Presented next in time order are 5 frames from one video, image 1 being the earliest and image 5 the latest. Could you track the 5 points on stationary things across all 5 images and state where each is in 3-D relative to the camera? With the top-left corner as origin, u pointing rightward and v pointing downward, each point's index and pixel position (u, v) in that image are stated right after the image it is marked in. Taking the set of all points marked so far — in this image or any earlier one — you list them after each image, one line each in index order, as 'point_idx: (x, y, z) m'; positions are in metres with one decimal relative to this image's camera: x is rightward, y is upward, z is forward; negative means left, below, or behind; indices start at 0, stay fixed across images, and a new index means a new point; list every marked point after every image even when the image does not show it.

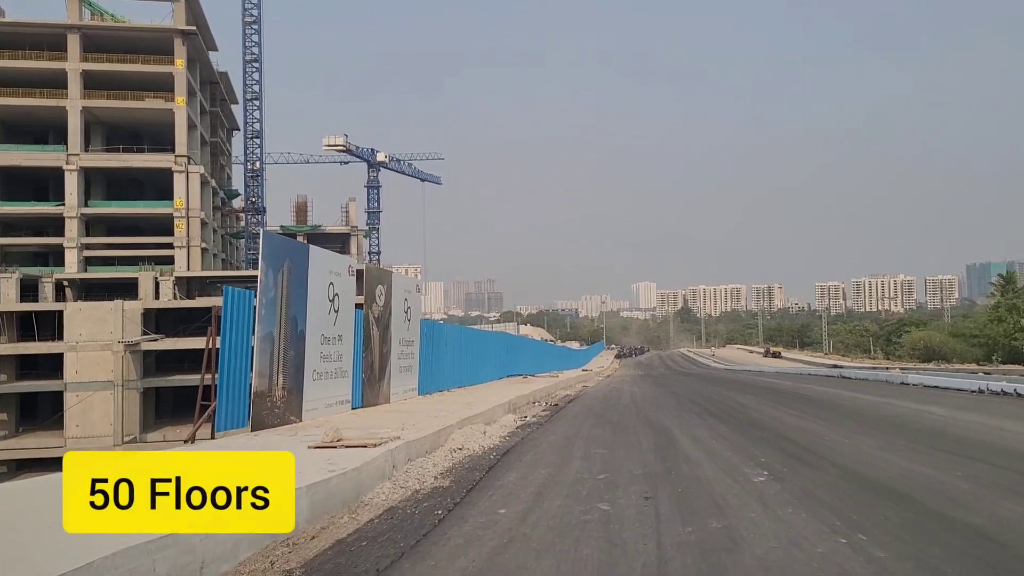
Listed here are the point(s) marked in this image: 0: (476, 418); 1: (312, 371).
0: (-0.8, -2.8, +18.9) m
1: (-4.2, -1.7, +18.3) m
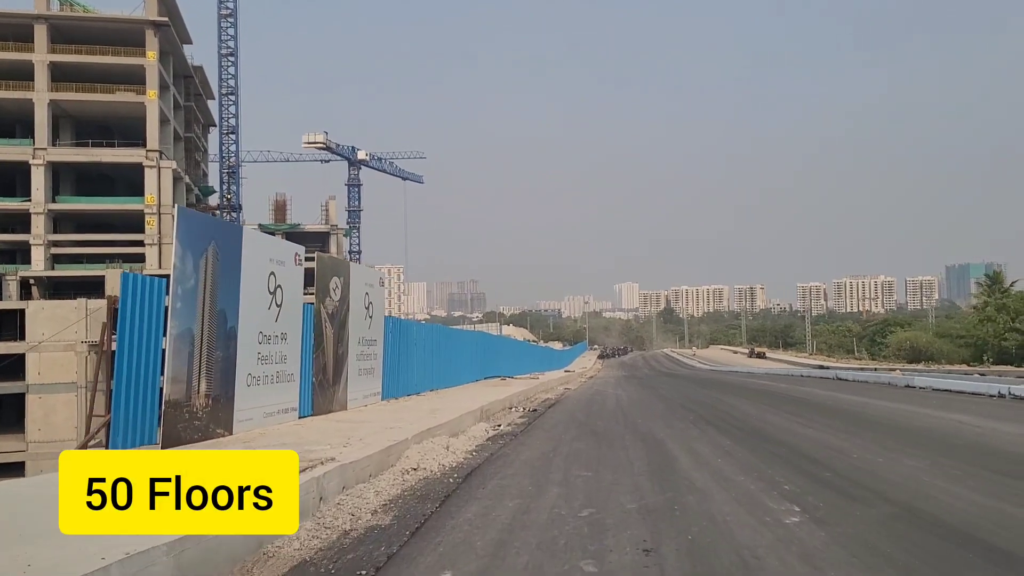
0: (-1.4, -2.7, +16.3) m
1: (-4.7, -1.5, +15.6) m
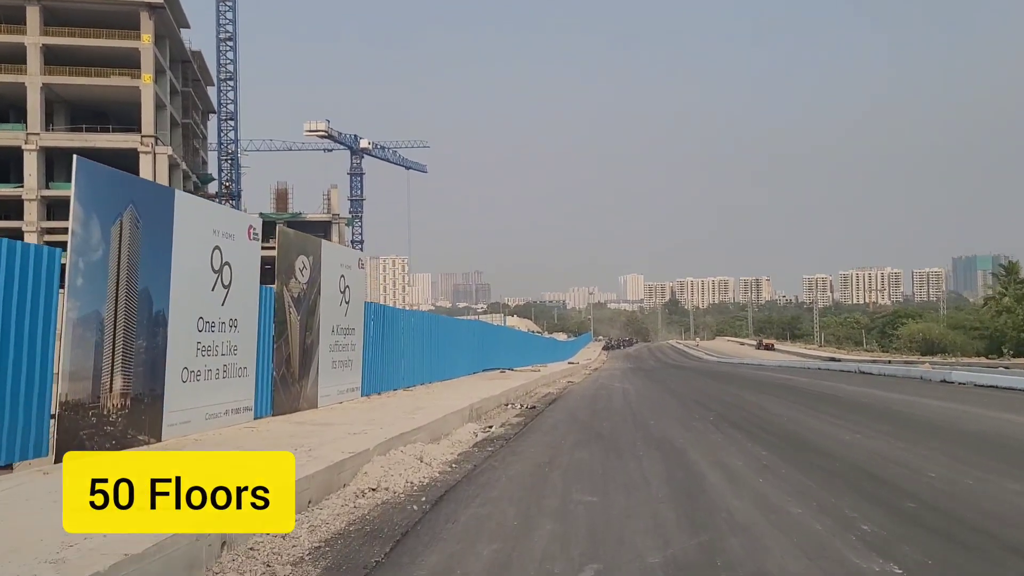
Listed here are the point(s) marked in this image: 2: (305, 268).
0: (-1.5, -2.3, +13.7) m
1: (-4.9, -1.2, +13.0) m
2: (-4.2, +0.4, +18.0) m
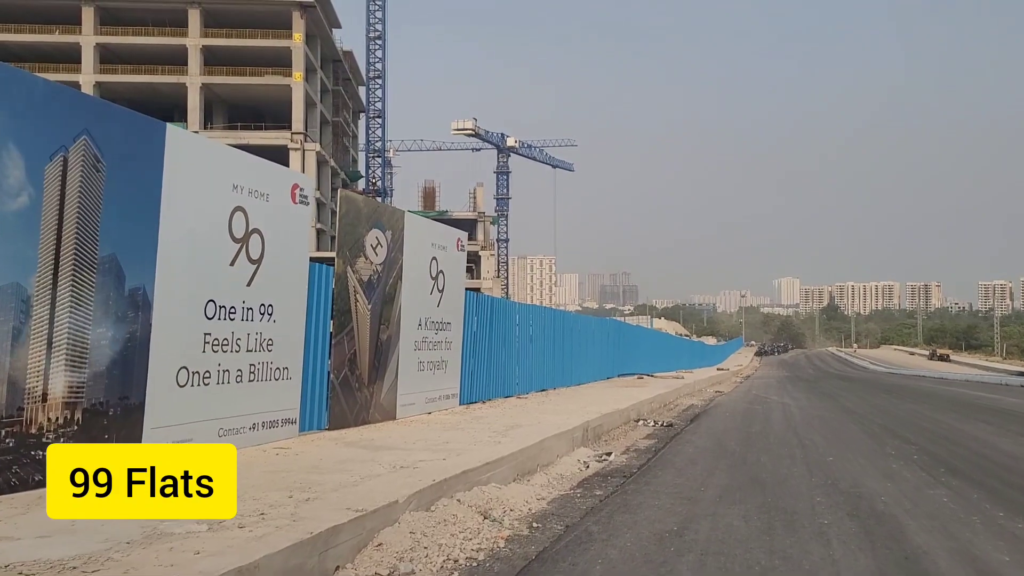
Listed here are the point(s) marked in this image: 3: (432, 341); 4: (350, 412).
0: (-0.2, -2.0, +9.8) m
1: (-3.7, -0.9, +9.6) m
2: (-2.1, +0.7, +14.4) m
3: (-1.5, -1.0, +16.8) m
4: (-2.5, -1.9, +13.5) m
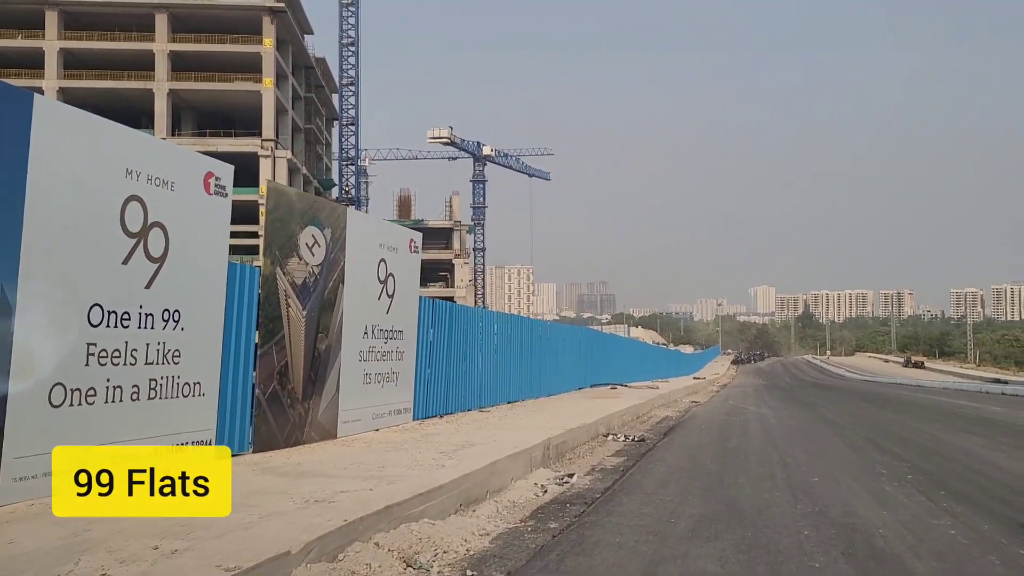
0: (-0.8, -2.0, +8.3) m
1: (-4.2, -0.9, +8.1) m
2: (-2.9, +0.6, +13.0) m
3: (-2.3, -1.1, +15.4) m
4: (-3.2, -1.9, +12.1) m
